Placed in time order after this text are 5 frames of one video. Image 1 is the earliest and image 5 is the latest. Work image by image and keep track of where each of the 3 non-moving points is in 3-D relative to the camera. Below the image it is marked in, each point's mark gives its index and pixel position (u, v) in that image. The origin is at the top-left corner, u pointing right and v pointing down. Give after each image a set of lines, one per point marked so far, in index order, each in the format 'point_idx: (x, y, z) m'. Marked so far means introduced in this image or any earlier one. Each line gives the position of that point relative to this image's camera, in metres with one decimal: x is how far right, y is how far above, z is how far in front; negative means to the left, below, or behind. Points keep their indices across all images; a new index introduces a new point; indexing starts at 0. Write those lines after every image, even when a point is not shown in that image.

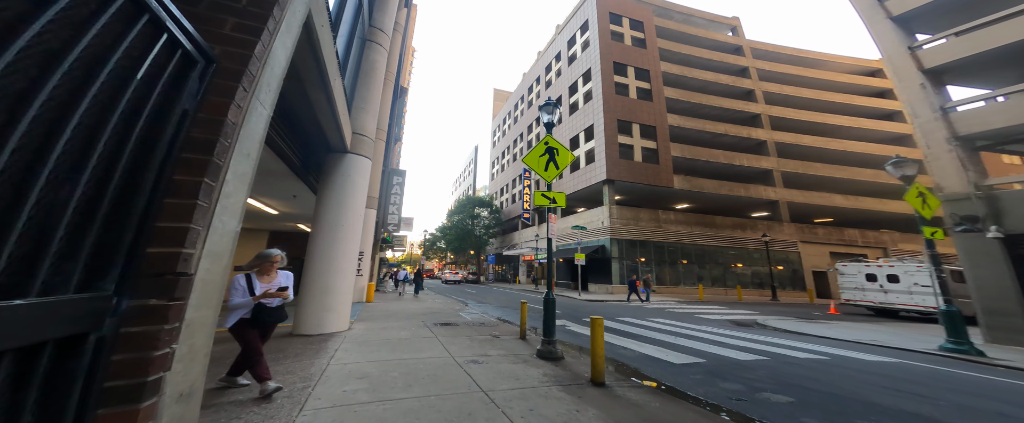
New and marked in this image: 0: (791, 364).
0: (+4.1, -2.2, +4.3) m
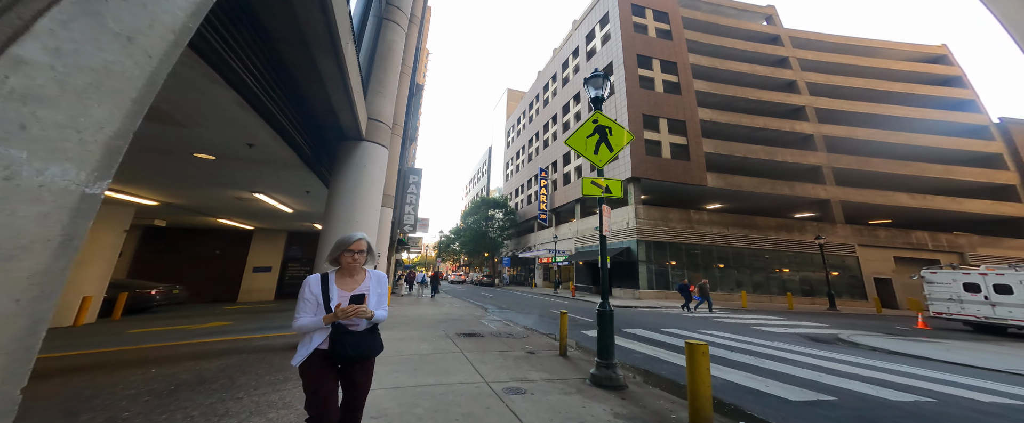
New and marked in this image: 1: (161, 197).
0: (+4.7, -2.1, +3.1) m
1: (-11.0, +0.4, +9.4) m
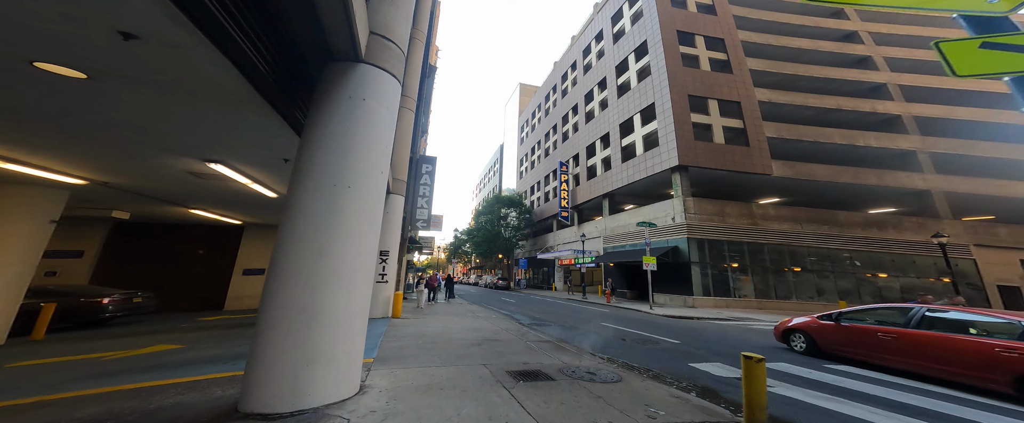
0: (+6.0, -1.5, 0.0) m
1: (-9.5, +0.9, +6.8) m
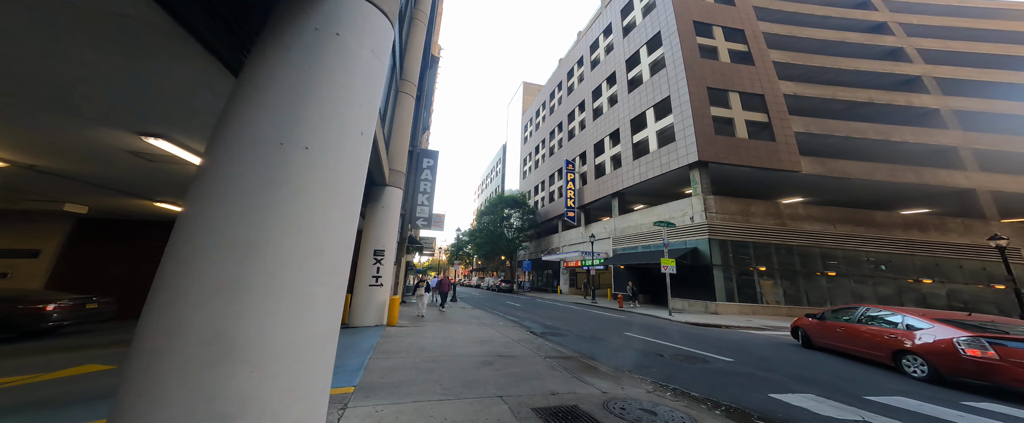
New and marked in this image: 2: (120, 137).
0: (+6.3, -1.2, -1.3) m
1: (-9.1, +1.3, +5.5) m
2: (-6.7, +1.3, +5.2) m
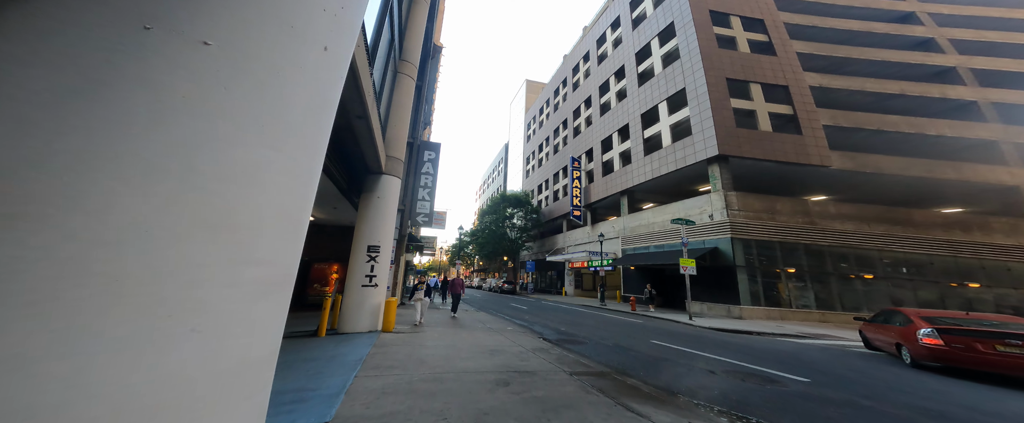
0: (+6.7, -0.9, -2.6) m
1: (-8.7, +1.6, +4.3) m
2: (-6.3, +1.7, +4.0) m
